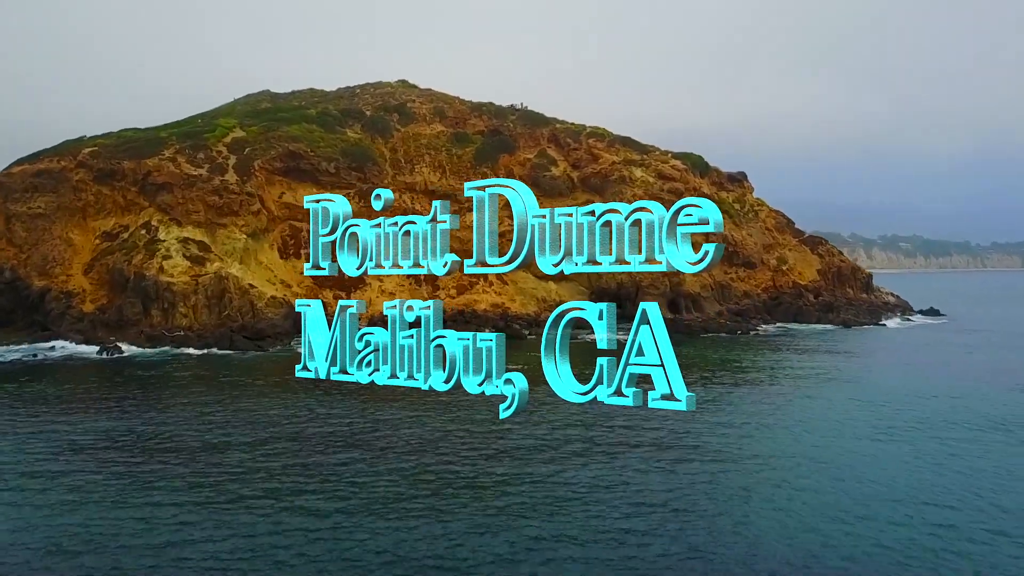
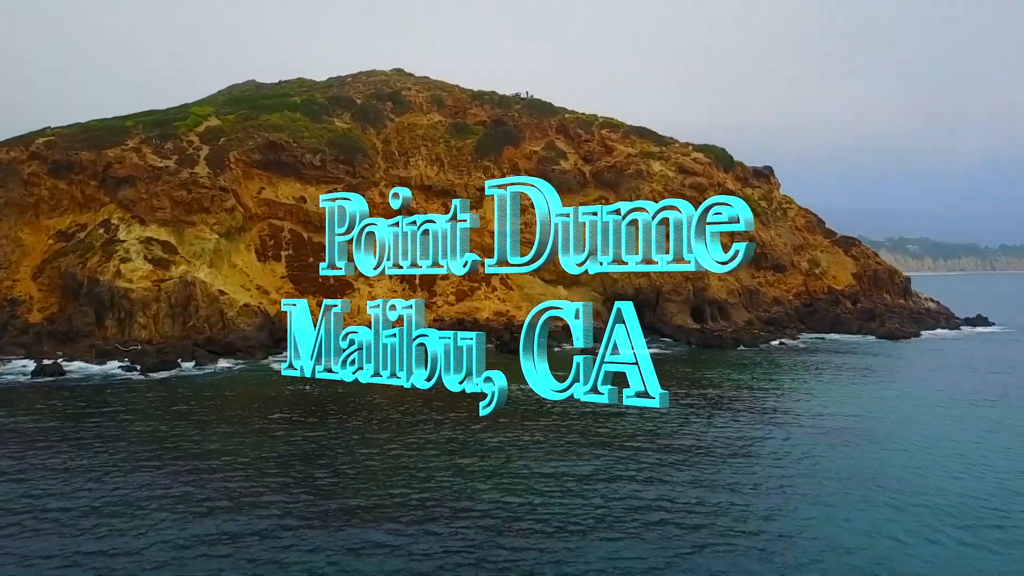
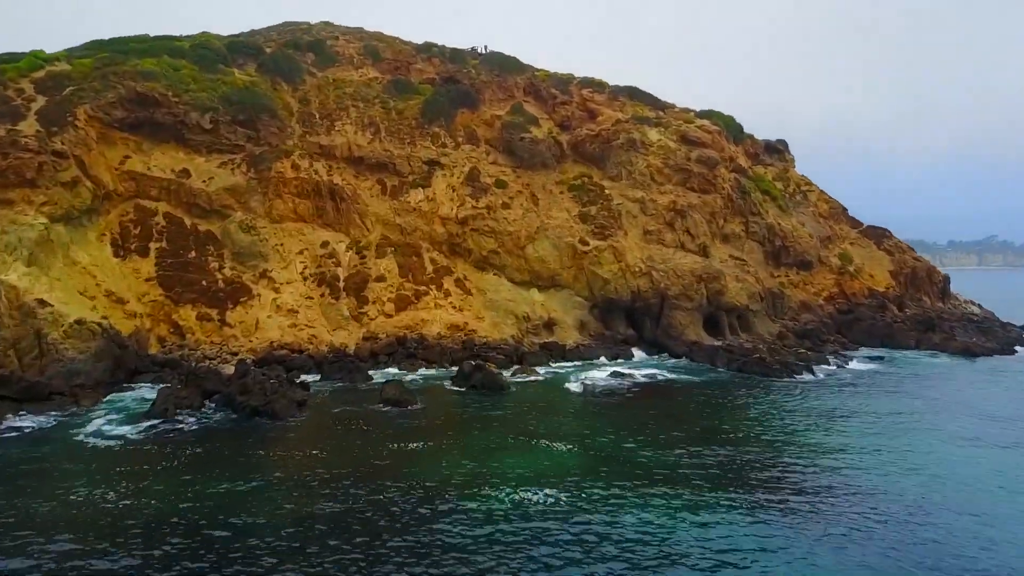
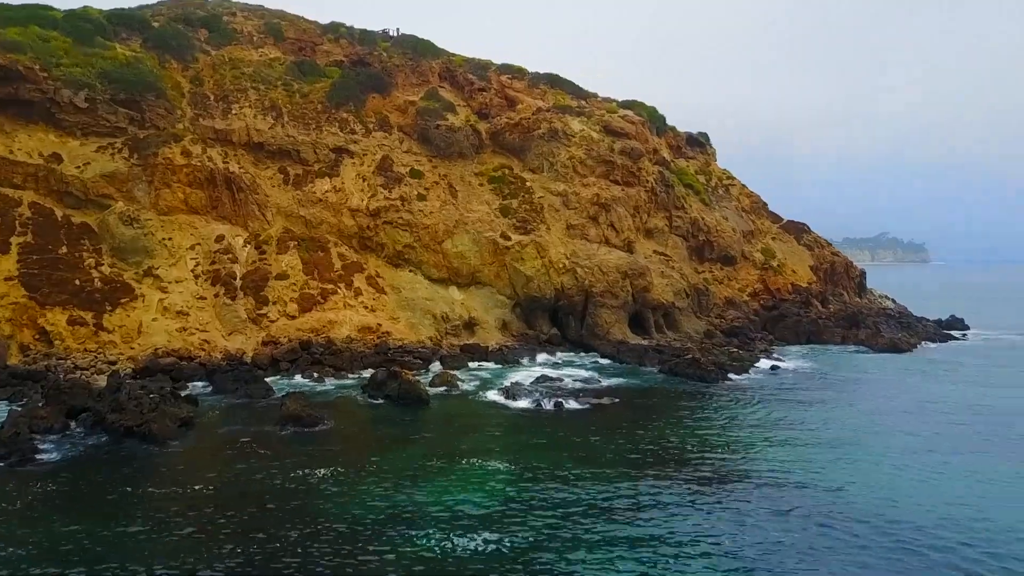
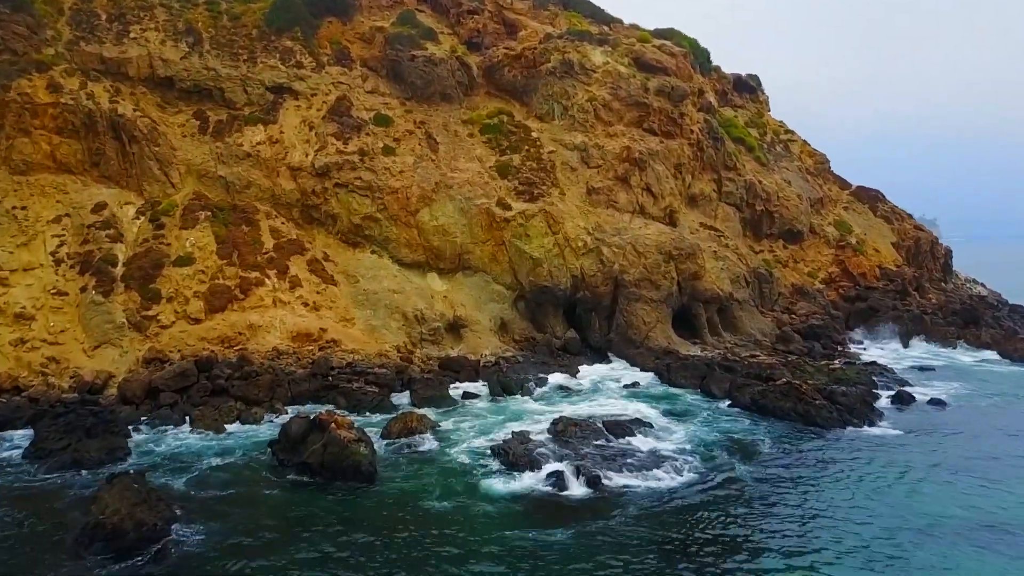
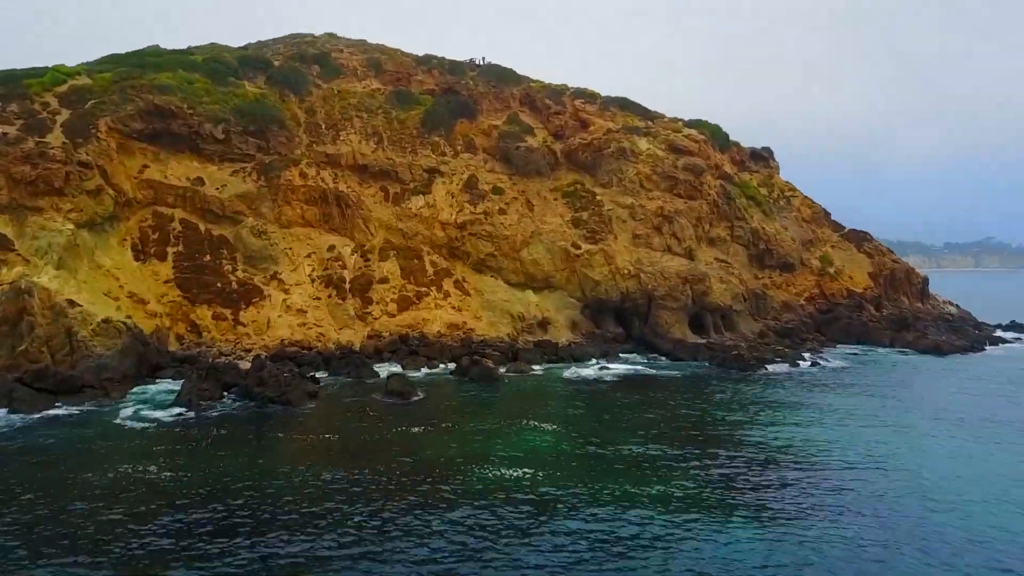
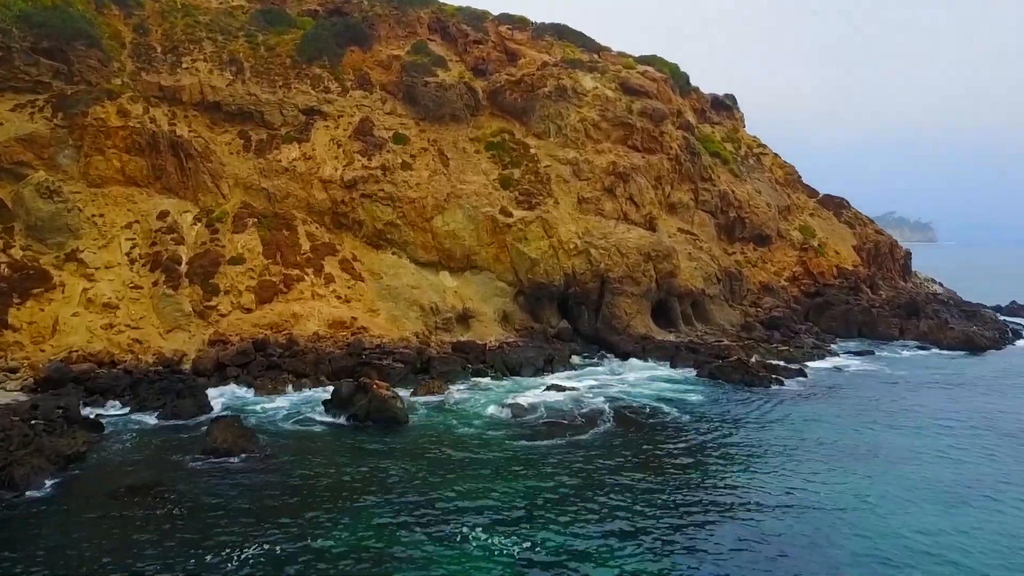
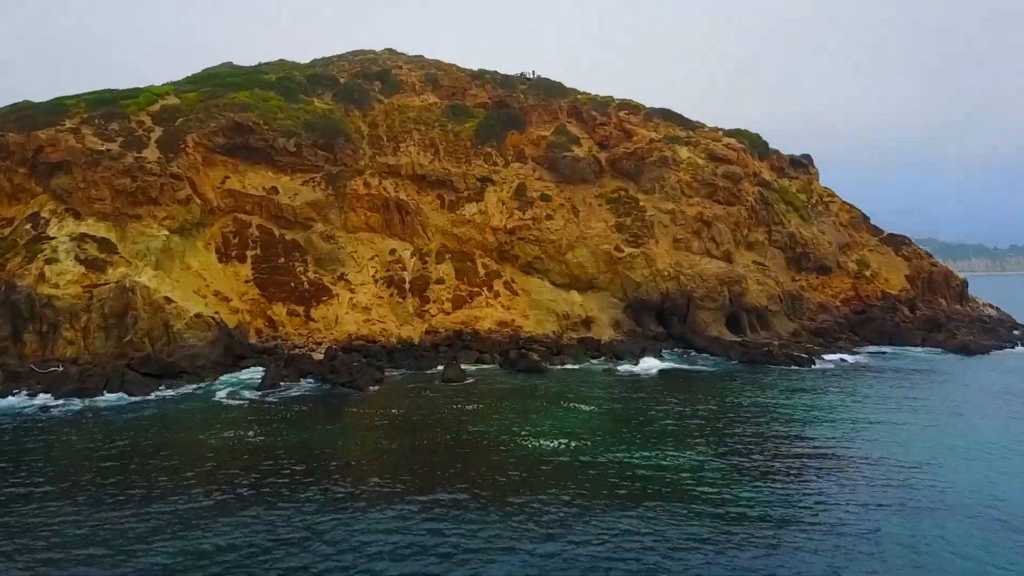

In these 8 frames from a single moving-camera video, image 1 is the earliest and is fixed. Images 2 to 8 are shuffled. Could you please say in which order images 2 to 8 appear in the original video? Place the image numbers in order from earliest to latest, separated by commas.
2, 8, 6, 3, 4, 7, 5
